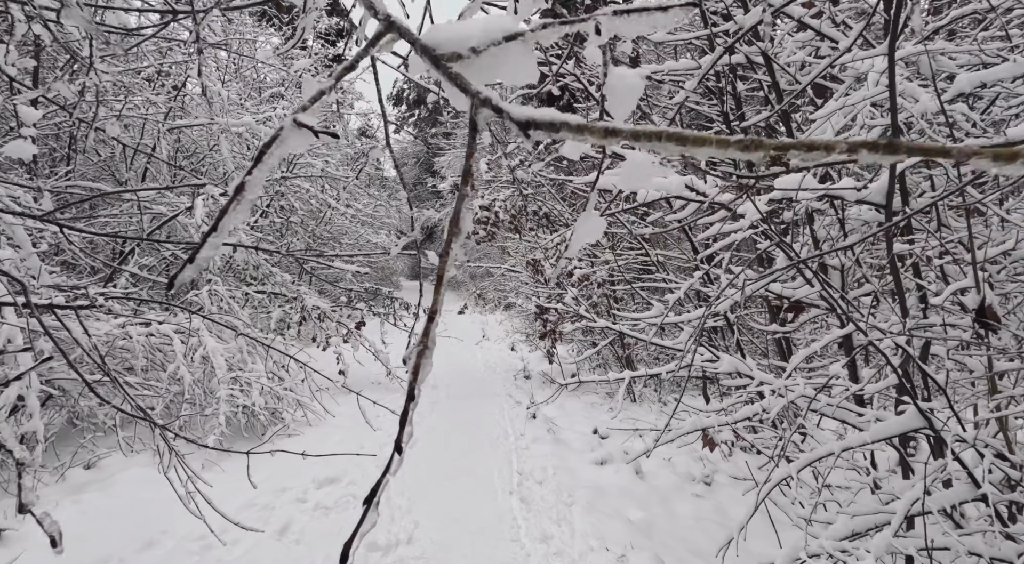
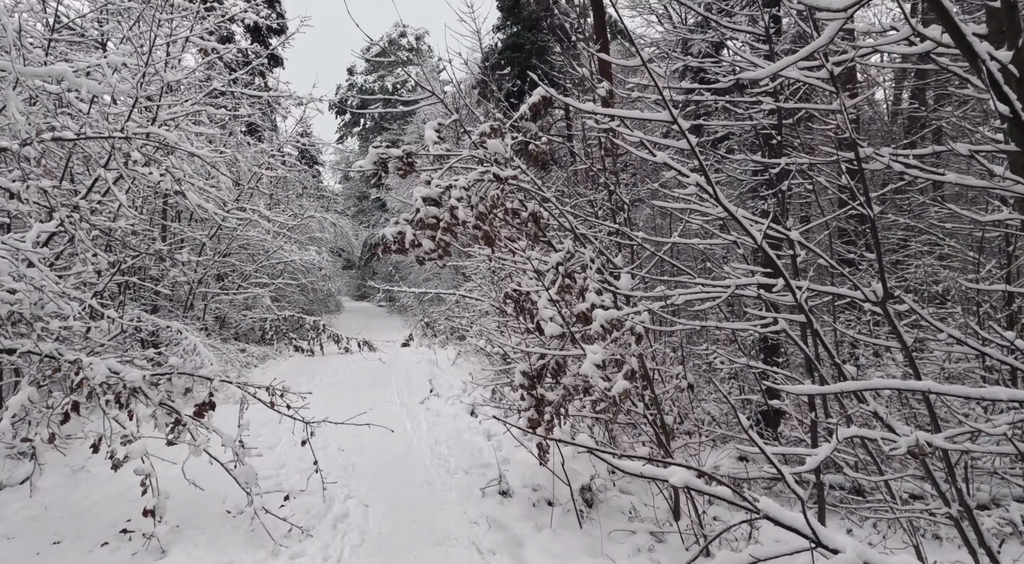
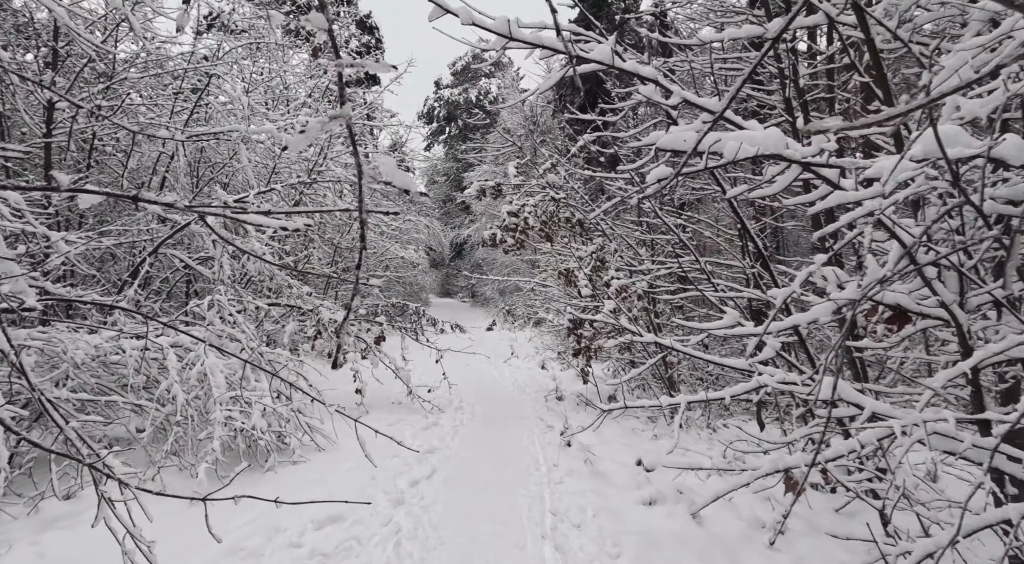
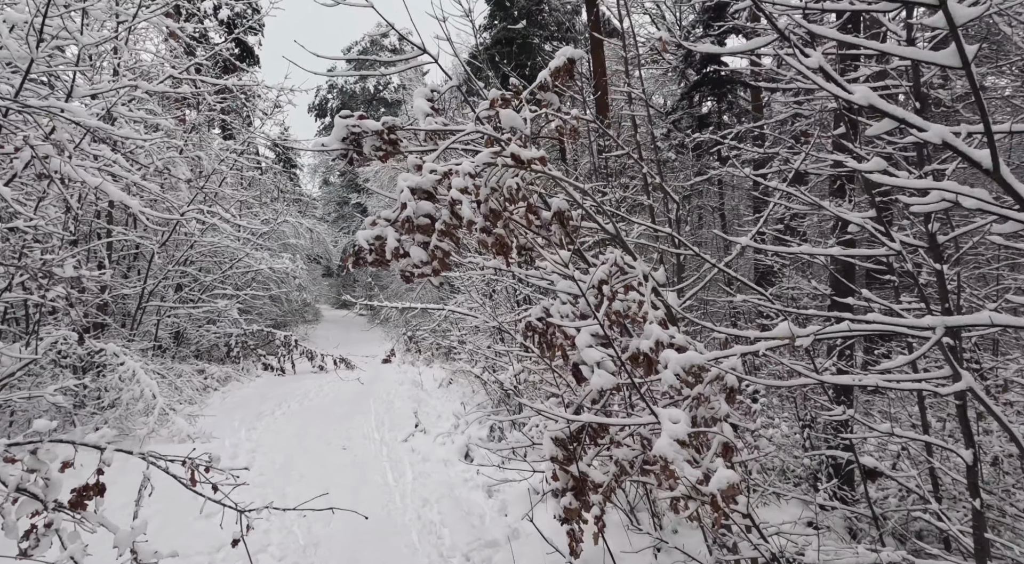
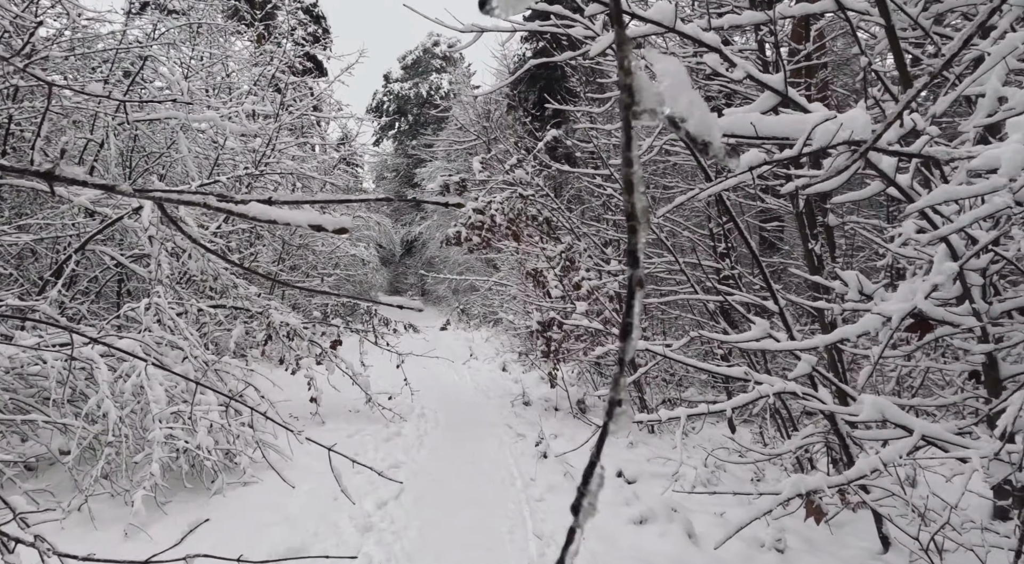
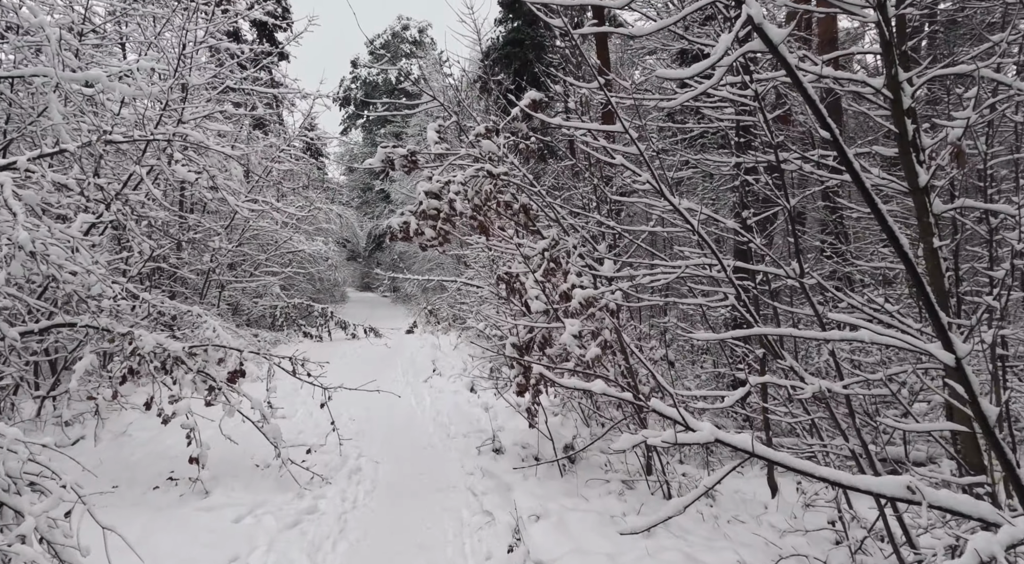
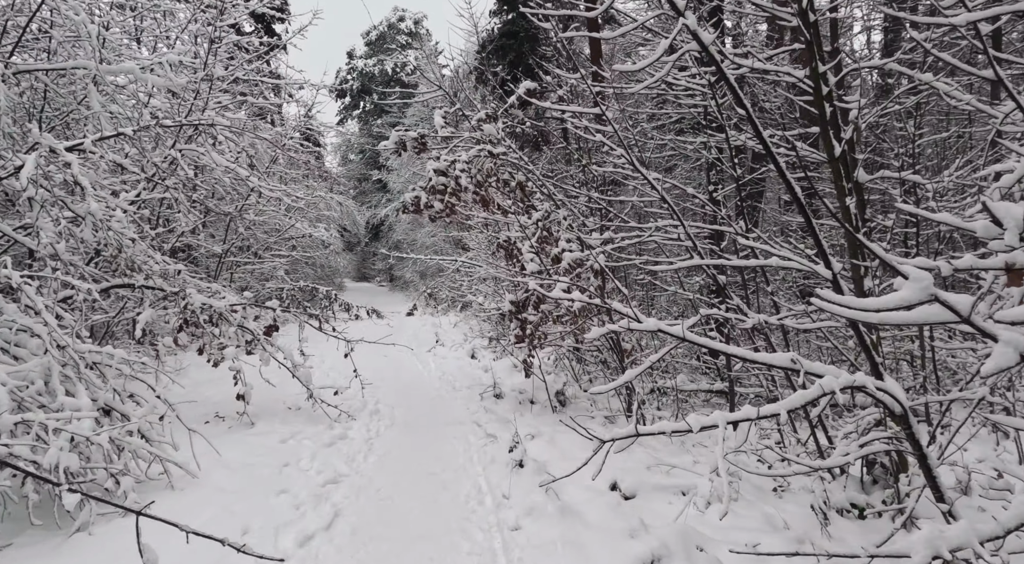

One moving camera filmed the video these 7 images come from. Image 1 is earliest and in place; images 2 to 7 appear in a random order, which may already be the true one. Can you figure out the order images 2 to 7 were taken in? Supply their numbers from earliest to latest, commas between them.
3, 5, 7, 6, 2, 4
